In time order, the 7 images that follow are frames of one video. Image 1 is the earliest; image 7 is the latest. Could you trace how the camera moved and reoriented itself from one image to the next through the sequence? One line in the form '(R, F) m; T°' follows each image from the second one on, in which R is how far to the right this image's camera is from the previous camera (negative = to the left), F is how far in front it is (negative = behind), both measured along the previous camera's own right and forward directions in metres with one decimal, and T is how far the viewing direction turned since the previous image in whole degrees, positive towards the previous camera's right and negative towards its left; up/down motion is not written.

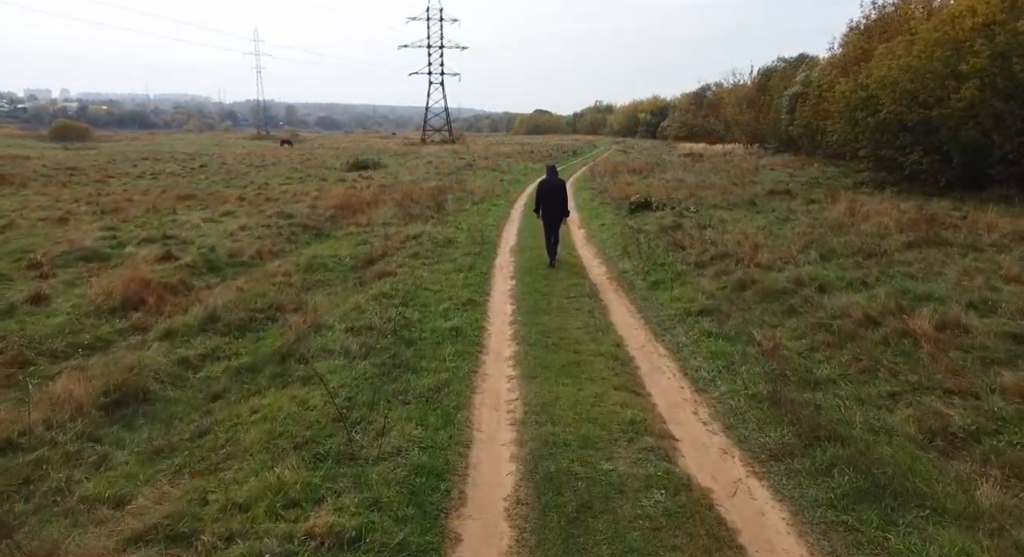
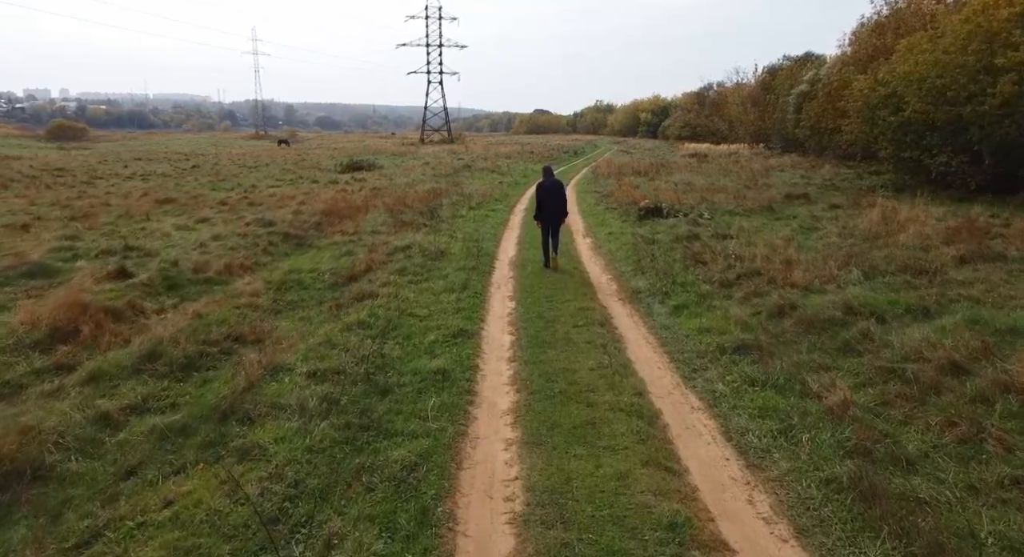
(0.0, +1.7) m; 0°
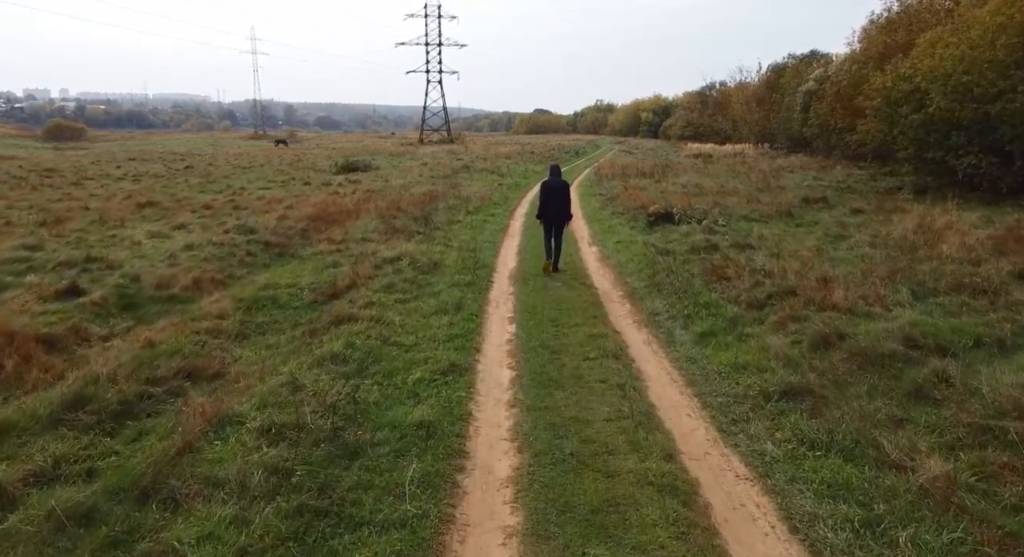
(0.0, +1.4) m; 0°
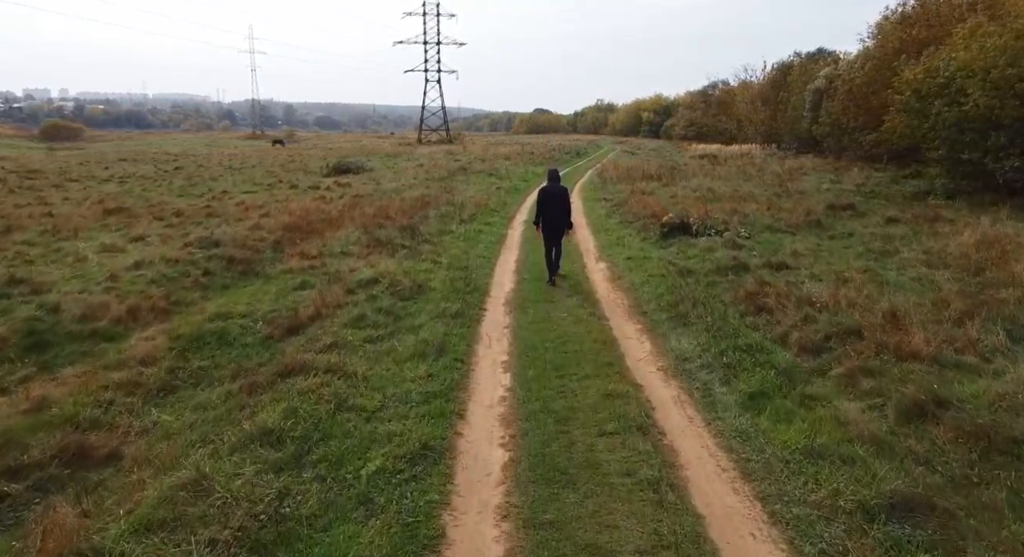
(+0.1, +2.1) m; 0°
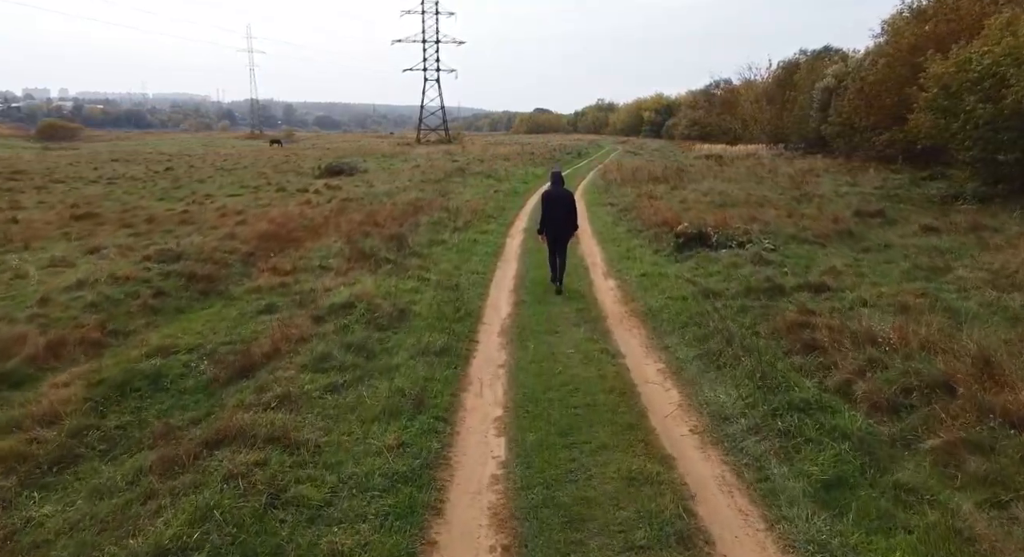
(+0.1, +1.8) m; 0°
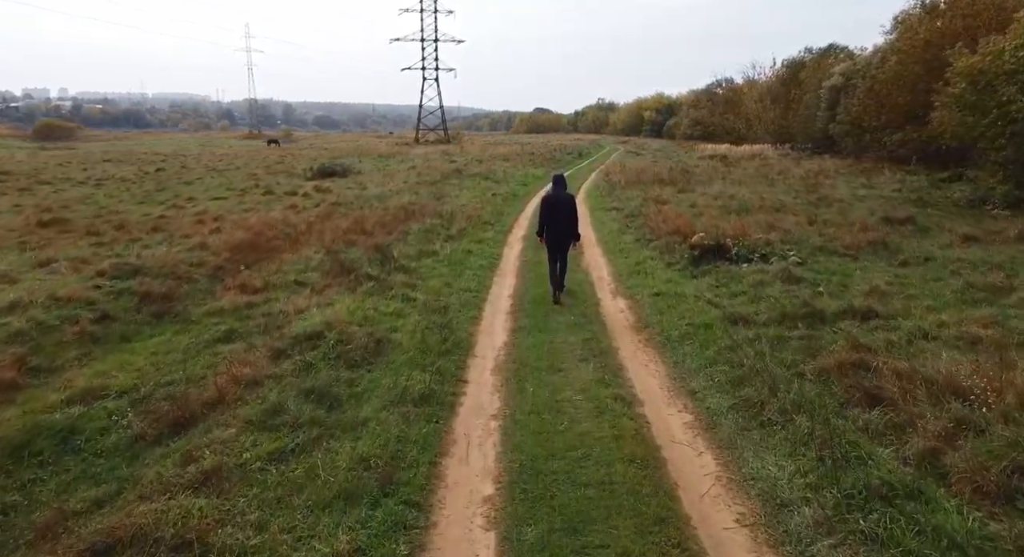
(+0.1, +1.6) m; 0°
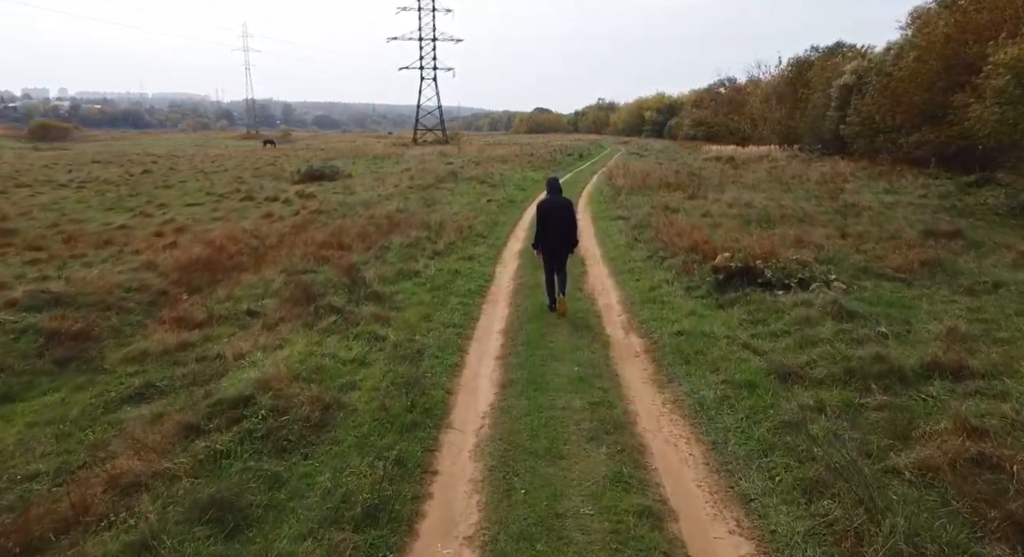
(+0.1, +2.1) m; 0°
